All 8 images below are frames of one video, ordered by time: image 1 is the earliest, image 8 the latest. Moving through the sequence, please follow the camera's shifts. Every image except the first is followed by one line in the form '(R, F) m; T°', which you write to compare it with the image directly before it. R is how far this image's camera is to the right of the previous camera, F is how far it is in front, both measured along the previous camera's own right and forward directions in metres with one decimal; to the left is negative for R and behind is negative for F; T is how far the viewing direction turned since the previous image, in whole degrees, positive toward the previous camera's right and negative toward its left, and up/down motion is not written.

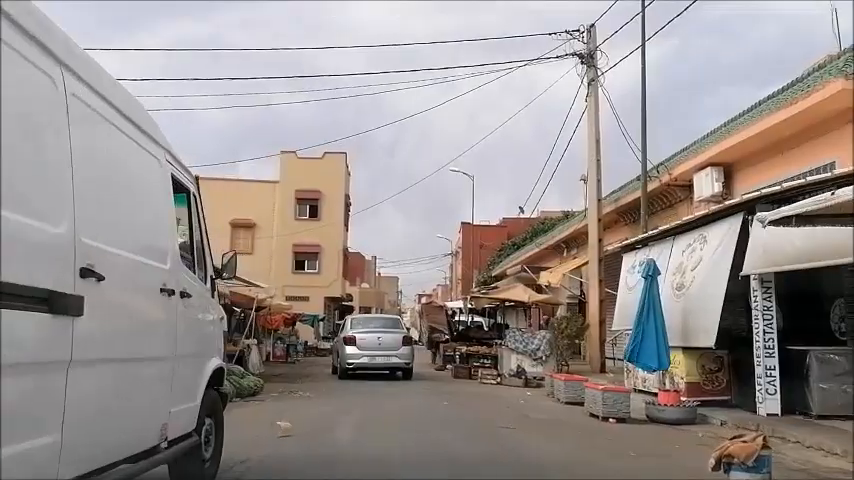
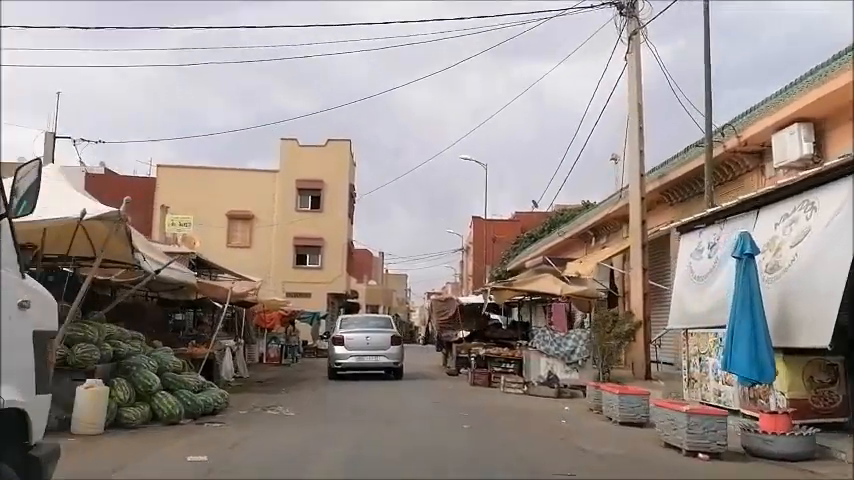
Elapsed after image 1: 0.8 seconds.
(-0.1, +3.4) m; -1°
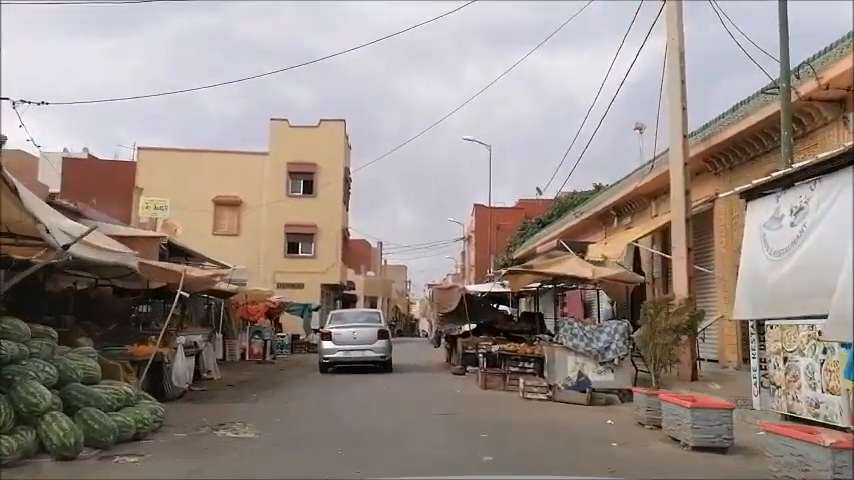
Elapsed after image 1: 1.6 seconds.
(-0.1, +3.0) m; 0°
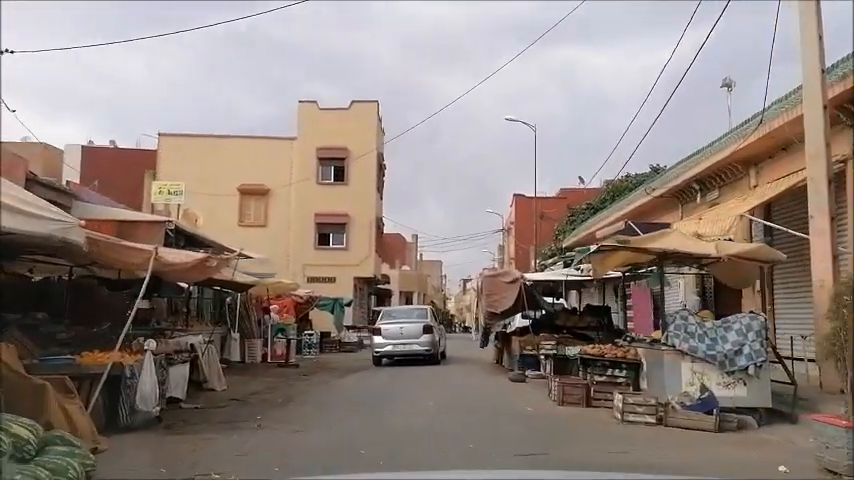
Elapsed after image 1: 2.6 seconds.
(-0.4, +3.5) m; -3°
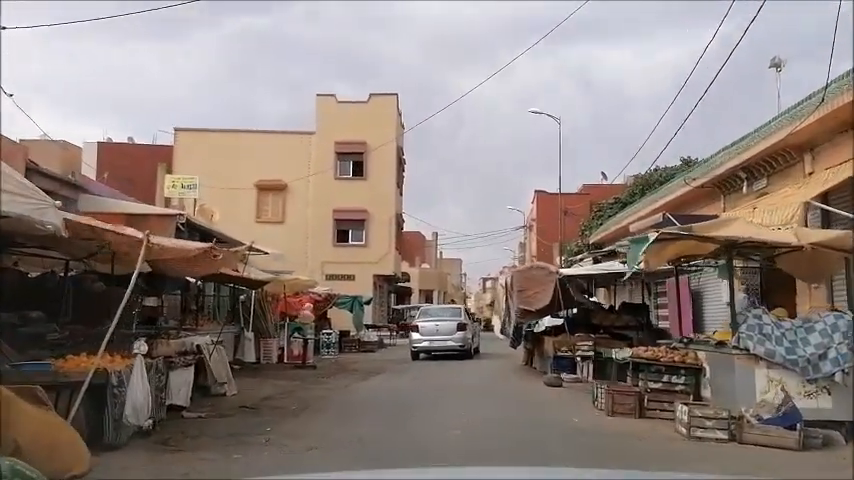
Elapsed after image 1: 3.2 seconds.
(-0.2, +1.3) m; -2°
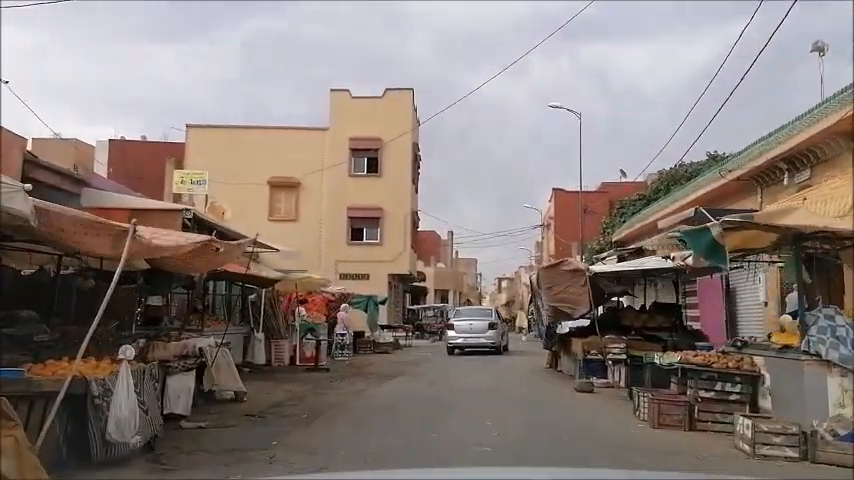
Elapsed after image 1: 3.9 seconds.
(-0.1, +1.0) m; -1°
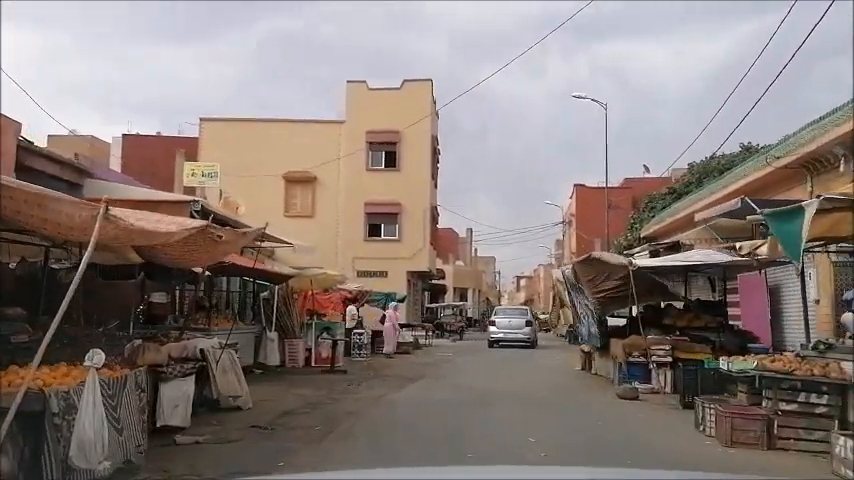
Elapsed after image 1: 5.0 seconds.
(-0.2, +1.2) m; -1°
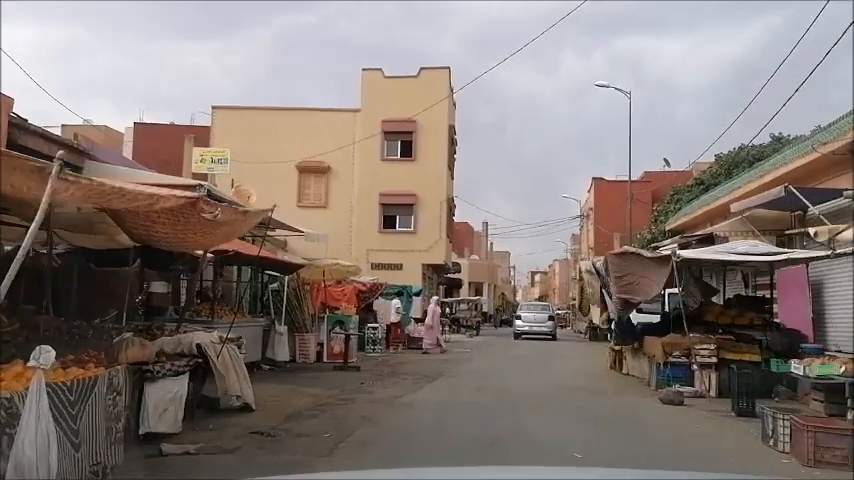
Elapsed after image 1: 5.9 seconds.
(-0.1, +1.1) m; -1°
